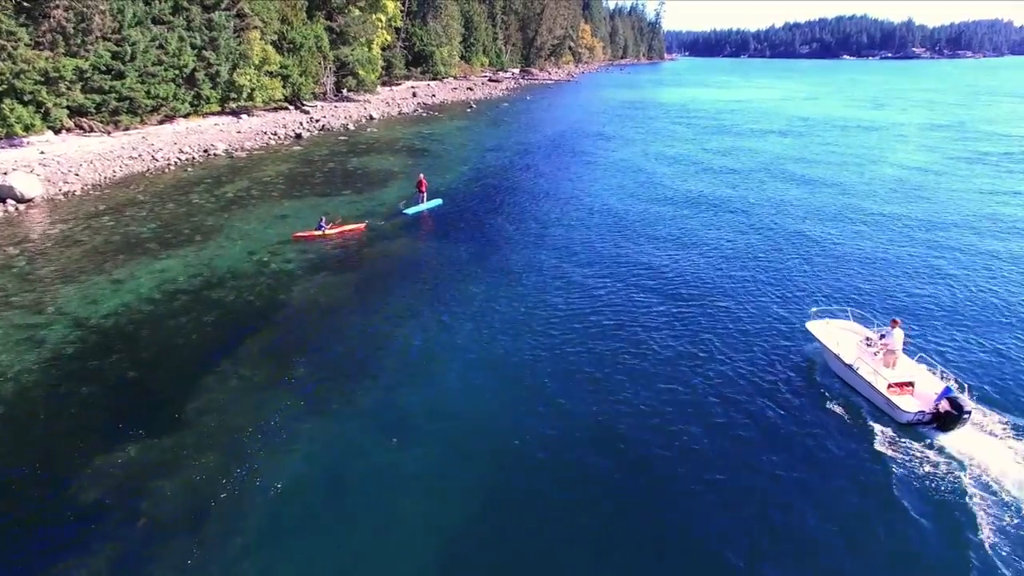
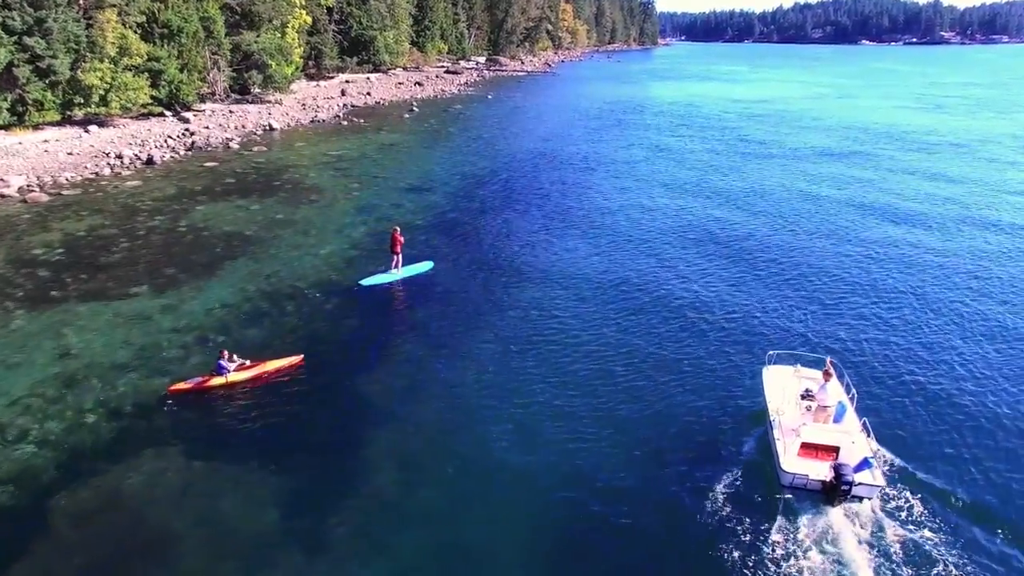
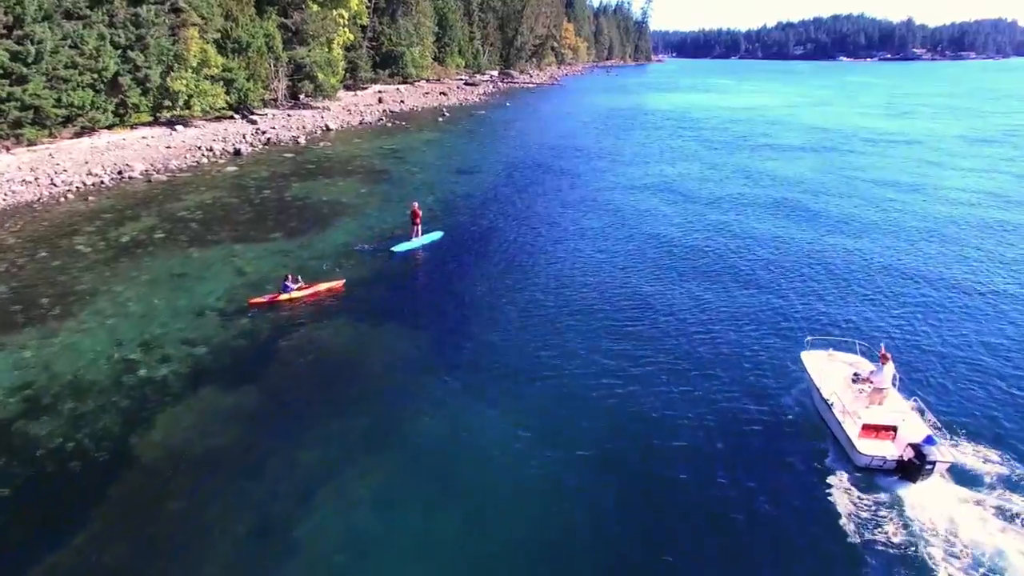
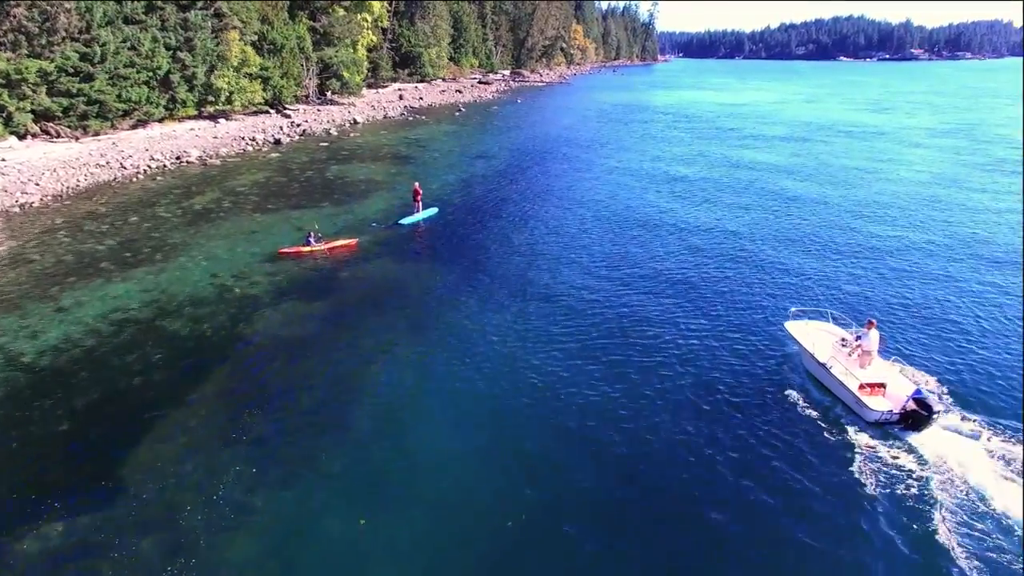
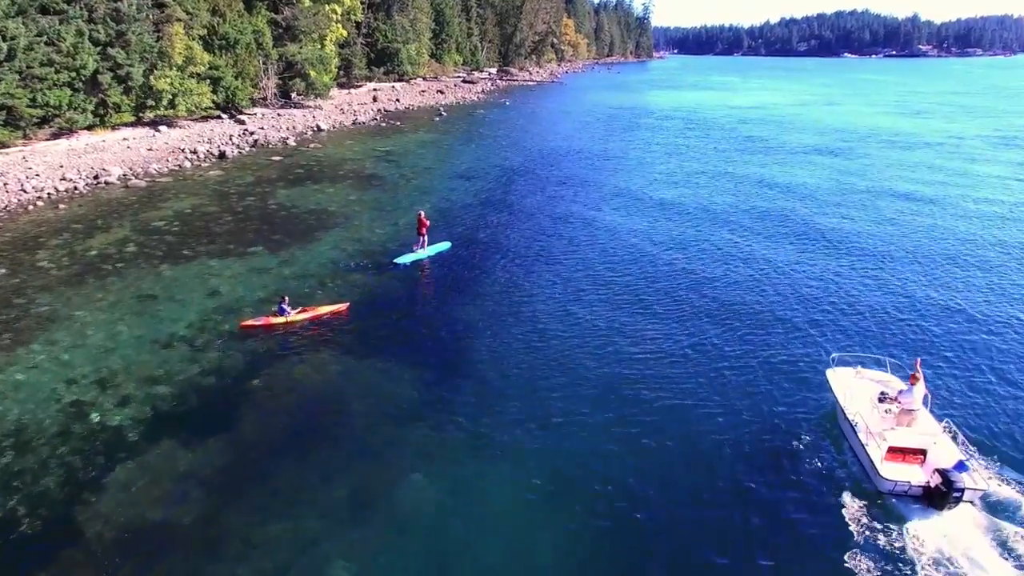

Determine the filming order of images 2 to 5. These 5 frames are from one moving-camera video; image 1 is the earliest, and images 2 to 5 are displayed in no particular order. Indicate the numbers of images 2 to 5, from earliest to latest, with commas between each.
4, 3, 5, 2
